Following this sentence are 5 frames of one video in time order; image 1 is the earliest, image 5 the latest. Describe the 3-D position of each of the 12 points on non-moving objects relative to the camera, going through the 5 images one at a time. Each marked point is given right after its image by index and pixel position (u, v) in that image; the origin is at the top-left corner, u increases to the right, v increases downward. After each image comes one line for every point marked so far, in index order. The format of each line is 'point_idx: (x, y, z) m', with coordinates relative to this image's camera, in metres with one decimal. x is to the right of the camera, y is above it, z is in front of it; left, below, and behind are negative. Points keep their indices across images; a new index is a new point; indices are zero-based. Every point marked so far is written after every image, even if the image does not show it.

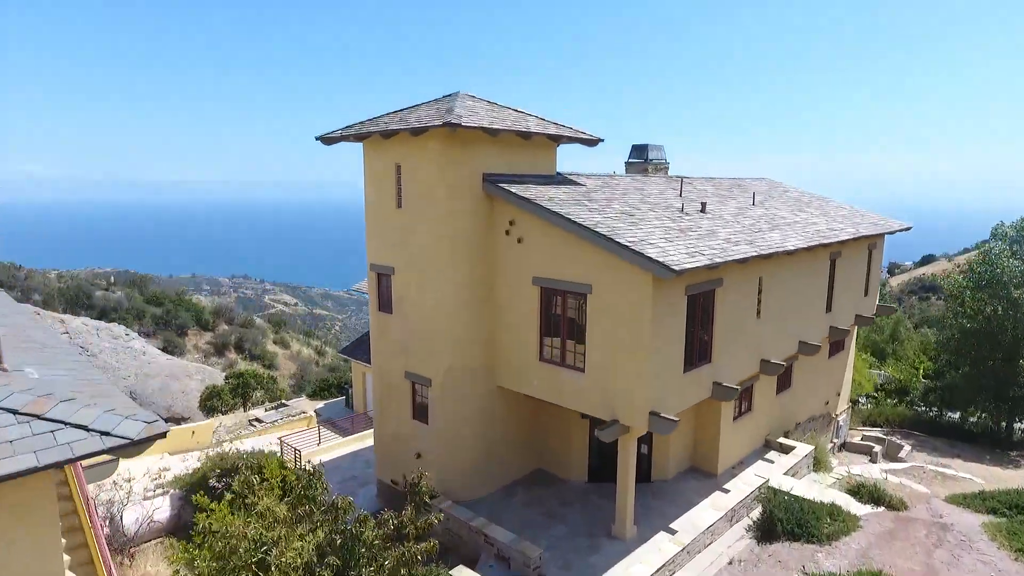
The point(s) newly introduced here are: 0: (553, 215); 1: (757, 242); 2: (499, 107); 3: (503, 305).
0: (+0.3, +0.5, +4.1) m
1: (+2.1, +0.4, +4.7) m
2: (-0.1, +1.6, +4.9) m
3: (-0.1, -0.1, +4.7) m
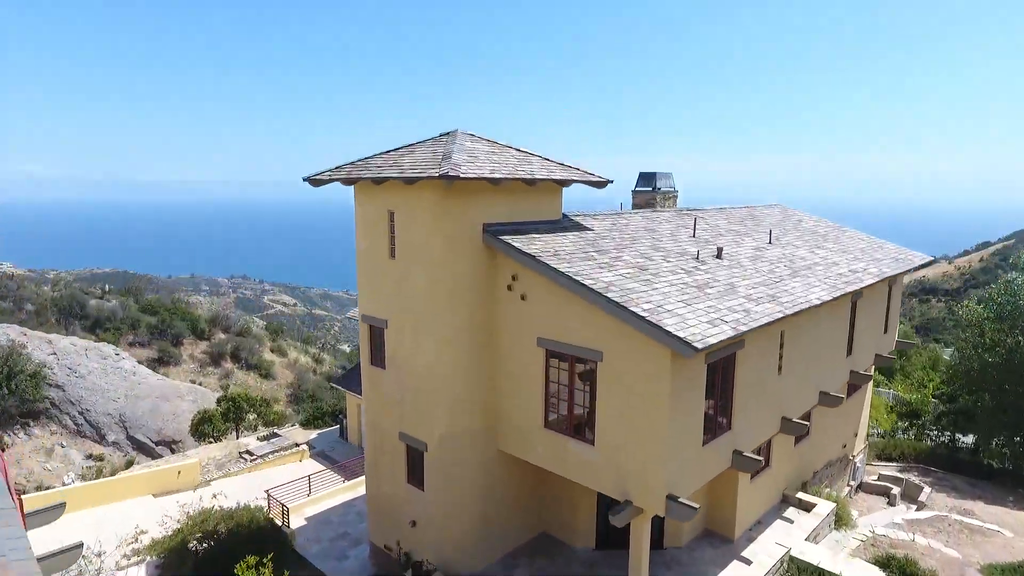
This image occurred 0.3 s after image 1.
0: (+0.3, +0.1, +3.7) m
1: (+2.1, -0.1, +4.3) m
2: (-0.1, +1.1, +4.5) m
3: (-0.1, -0.6, +4.4) m
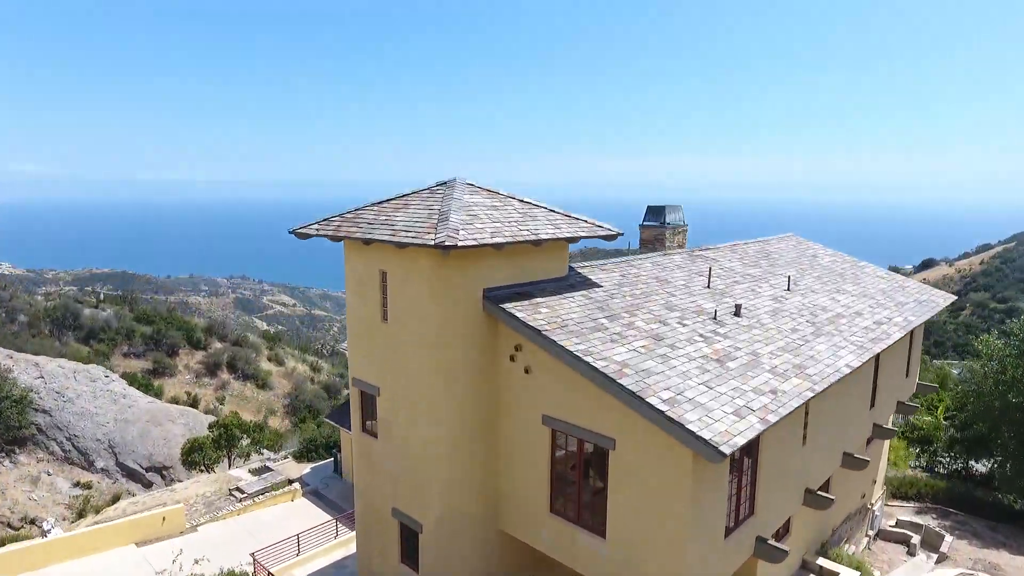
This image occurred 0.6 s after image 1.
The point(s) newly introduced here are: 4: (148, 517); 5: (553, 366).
0: (+0.3, -0.4, +3.4) m
1: (+2.1, -0.6, +3.9) m
2: (-0.1, +0.6, +4.2) m
3: (0.0, -1.1, +4.0) m
4: (-4.7, -3.0, +7.1) m
5: (+0.3, -0.5, +3.6) m
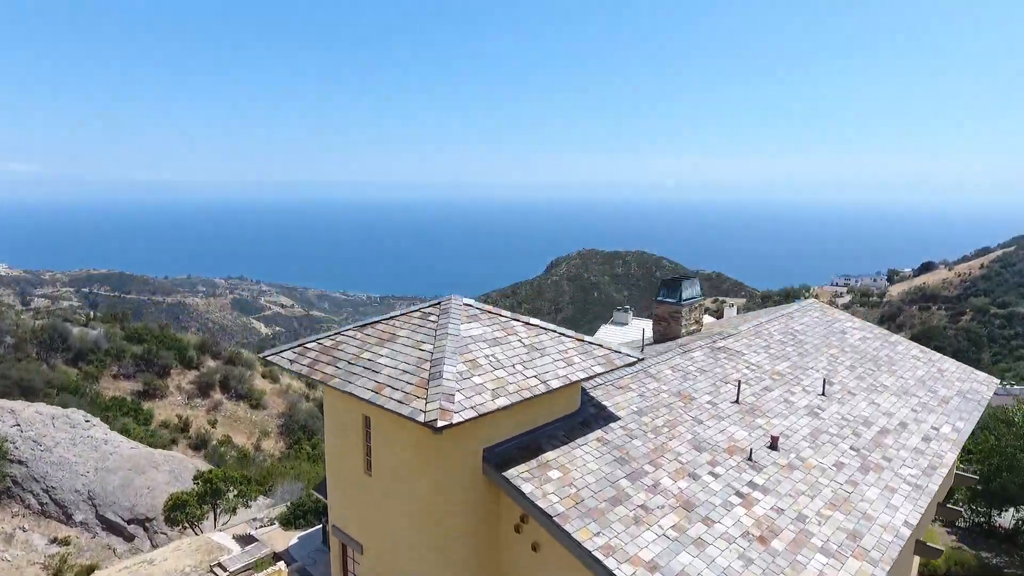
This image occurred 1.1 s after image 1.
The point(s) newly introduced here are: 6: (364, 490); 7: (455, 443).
0: (+0.4, -1.3, +2.8) m
1: (+2.1, -1.5, +3.4) m
2: (-0.1, -0.3, +3.6) m
3: (0.0, -2.0, +3.4) m
4: (-4.7, -3.9, +6.5) m
5: (+0.3, -1.4, +3.0) m
6: (-0.9, -1.3, +3.5) m
7: (-0.3, -0.9, +3.1) m
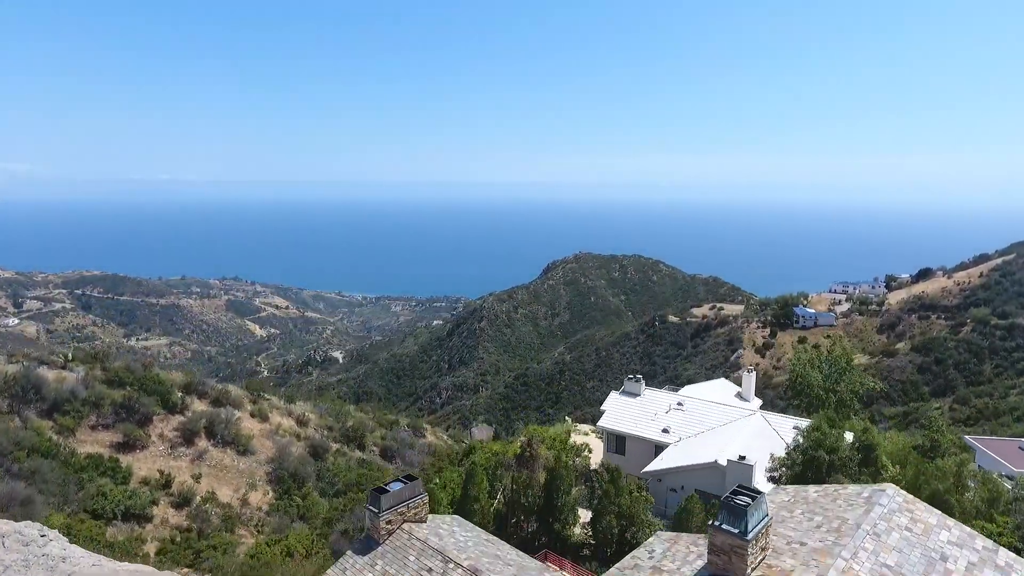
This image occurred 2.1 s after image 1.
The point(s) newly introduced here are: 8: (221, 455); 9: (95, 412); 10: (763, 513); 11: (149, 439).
0: (+0.6, -3.4, +1.5) m
1: (+2.3, -3.5, +2.1) m
2: (+0.2, -2.3, +2.3) m
3: (+0.2, -4.0, +2.1) m
4: (-4.5, -5.9, +5.2) m
5: (+0.5, -3.5, +1.7) m
6: (-0.7, -3.3, +2.2) m
7: (-0.1, -2.9, +1.8) m
8: (-14.0, -7.8, +26.2) m
9: (-18.8, -5.5, +25.0) m
10: (+2.3, -2.0, +5.1) m
11: (-16.5, -6.9, +25.2) m
